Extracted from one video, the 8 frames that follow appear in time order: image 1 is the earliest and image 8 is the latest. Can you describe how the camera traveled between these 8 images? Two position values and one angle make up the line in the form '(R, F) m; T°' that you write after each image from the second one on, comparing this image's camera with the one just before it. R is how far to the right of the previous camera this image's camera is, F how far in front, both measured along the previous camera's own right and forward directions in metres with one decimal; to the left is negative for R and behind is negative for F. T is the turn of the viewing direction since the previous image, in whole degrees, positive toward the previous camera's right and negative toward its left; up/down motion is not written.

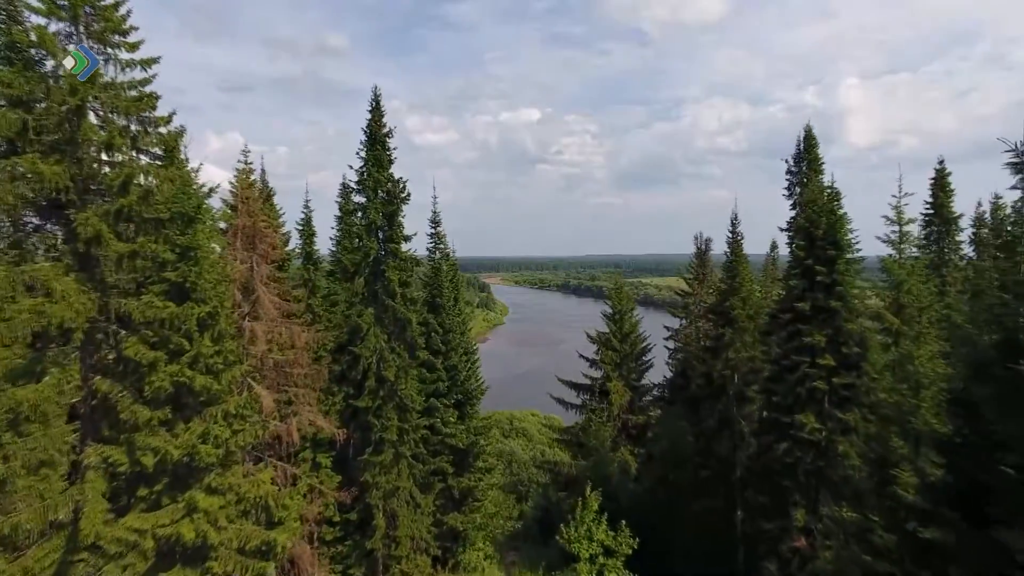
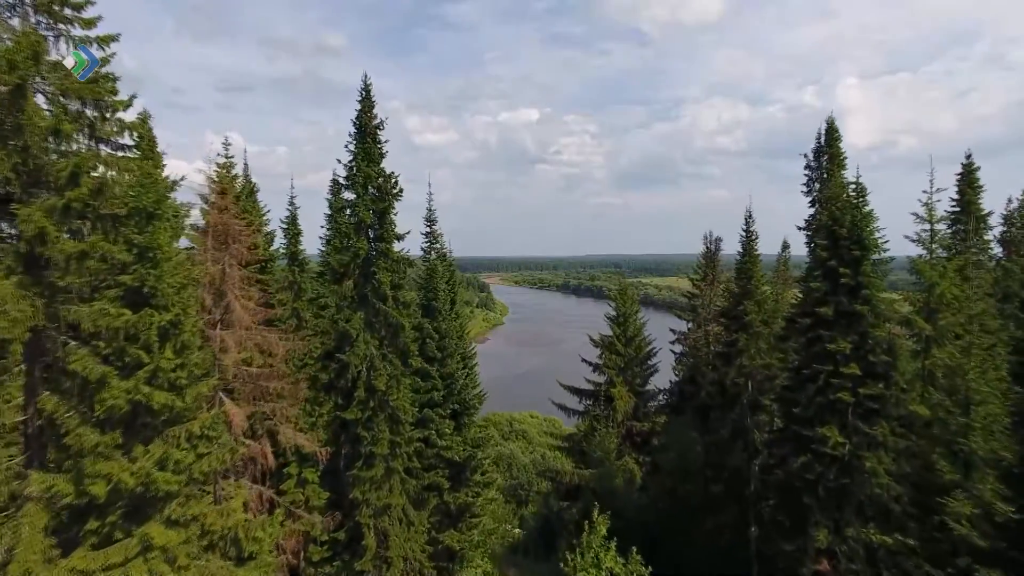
(0.0, +1.4) m; 0°
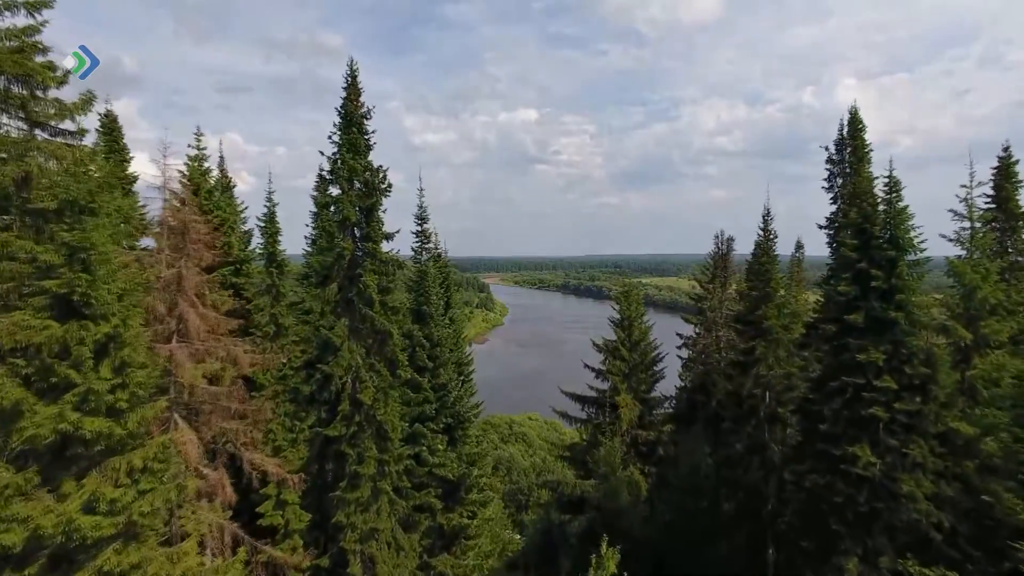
(0.0, +1.7) m; 0°
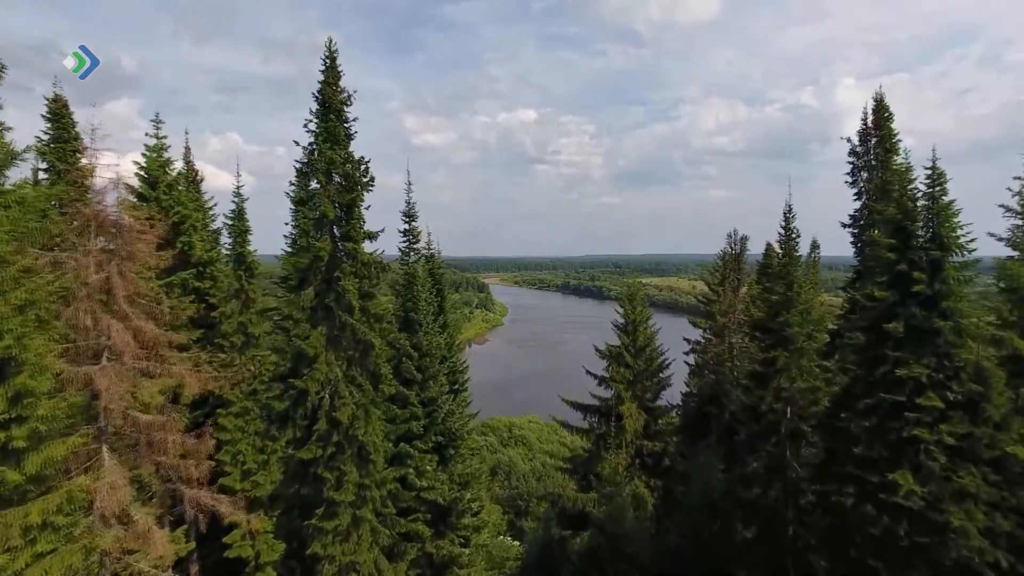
(+0.1, +1.9) m; 0°
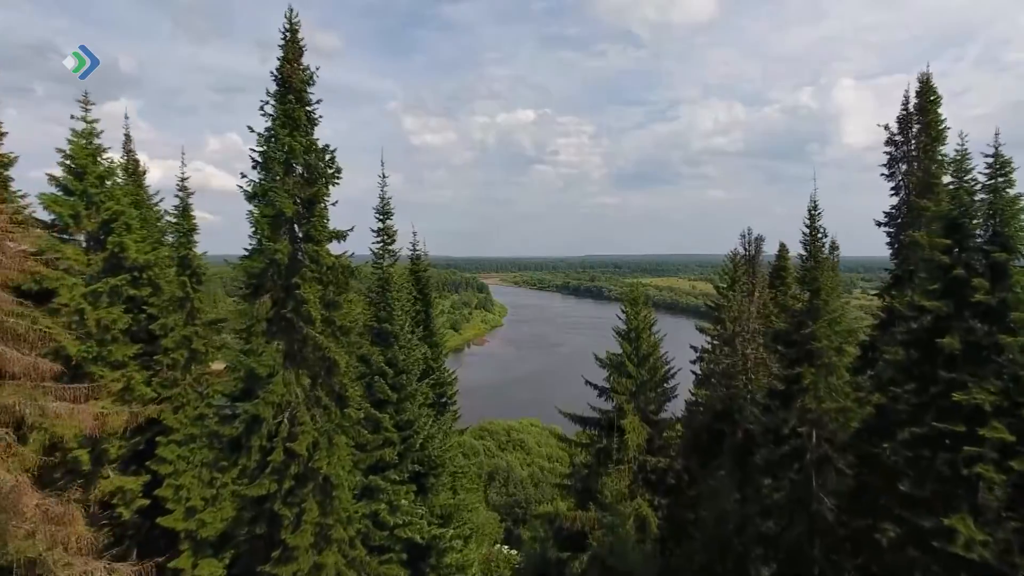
(+0.3, +2.3) m; 0°
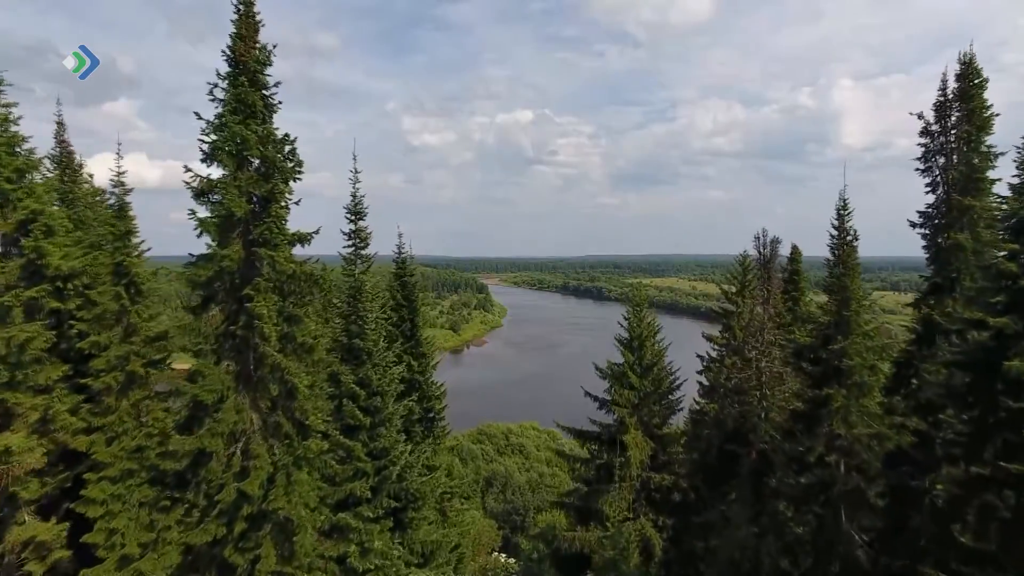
(+0.3, +2.0) m; 0°
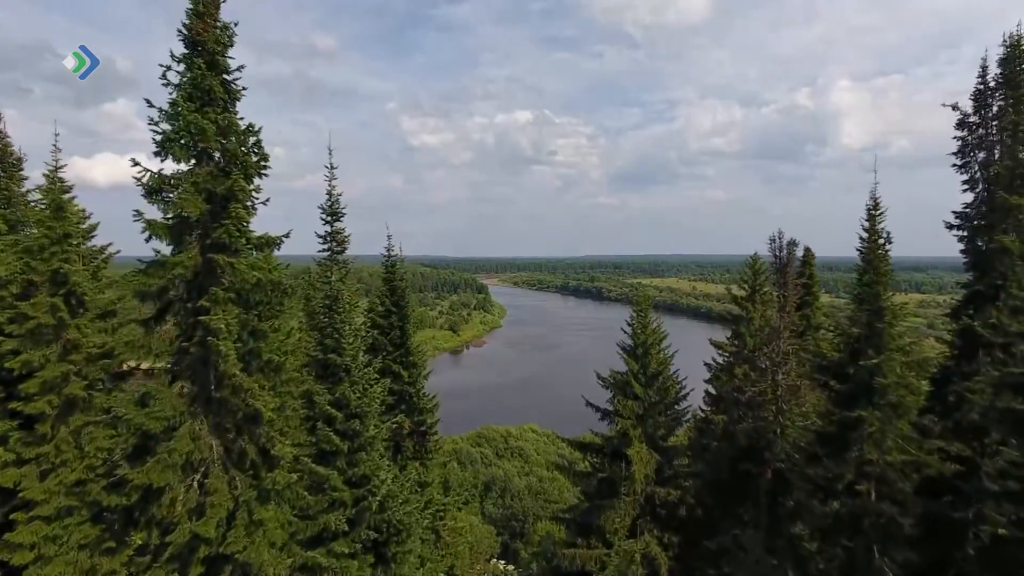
(+0.1, +1.5) m; 0°
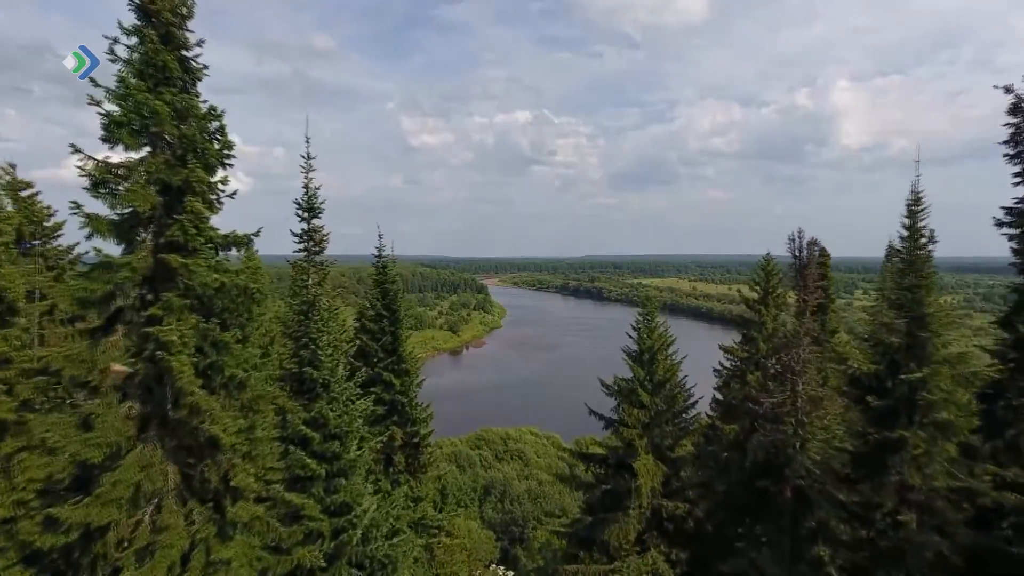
(0.0, +1.4) m; 0°
